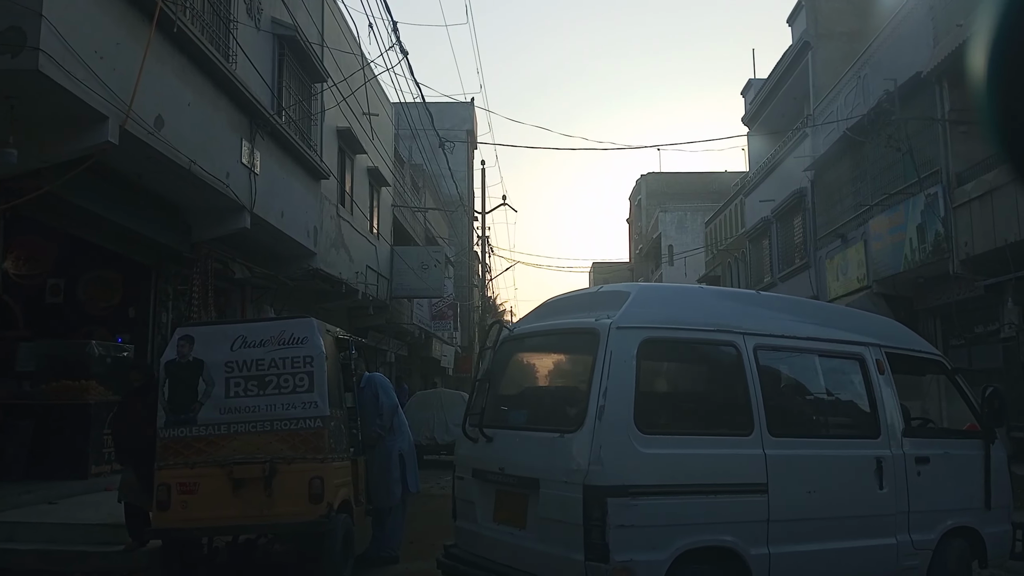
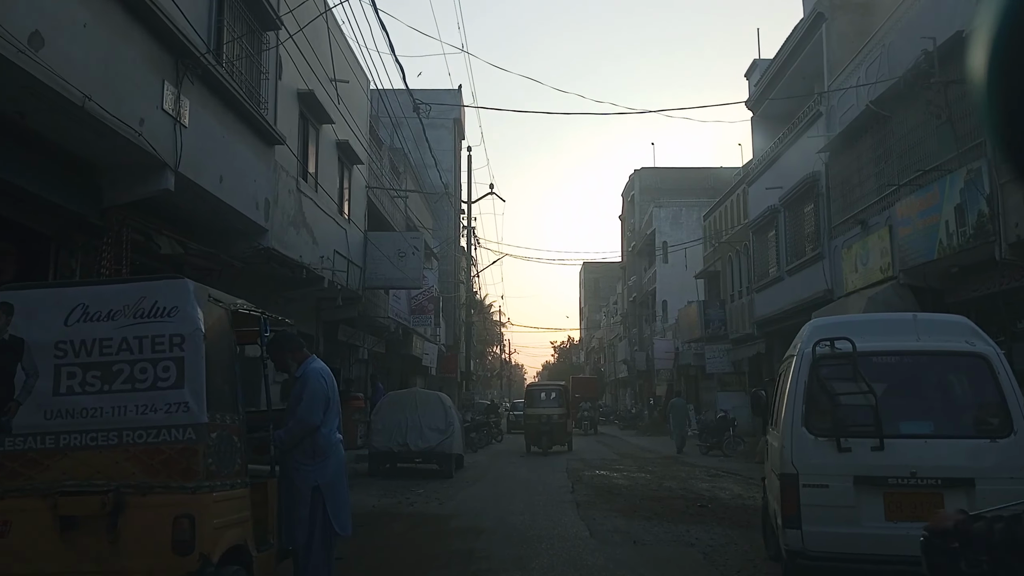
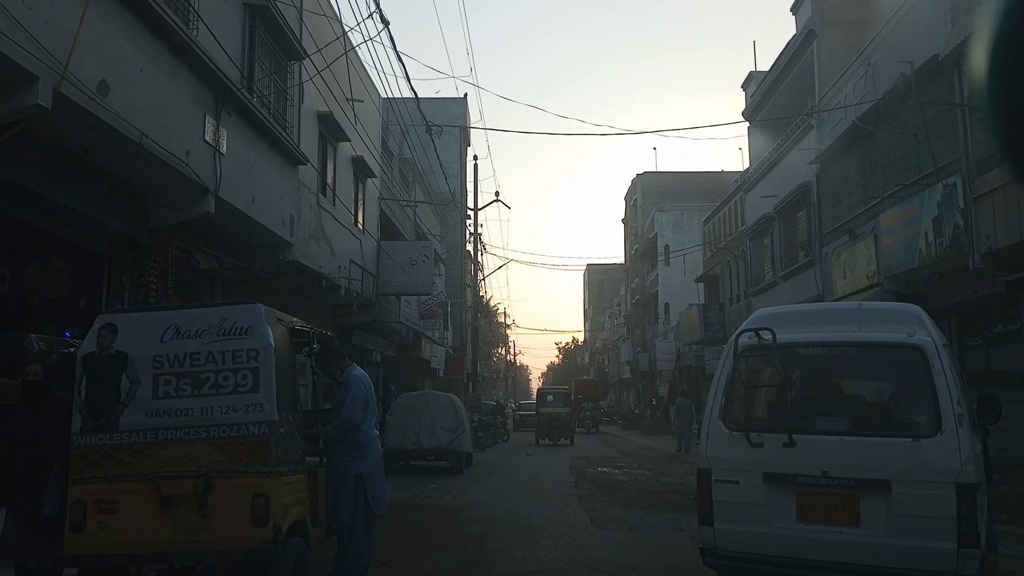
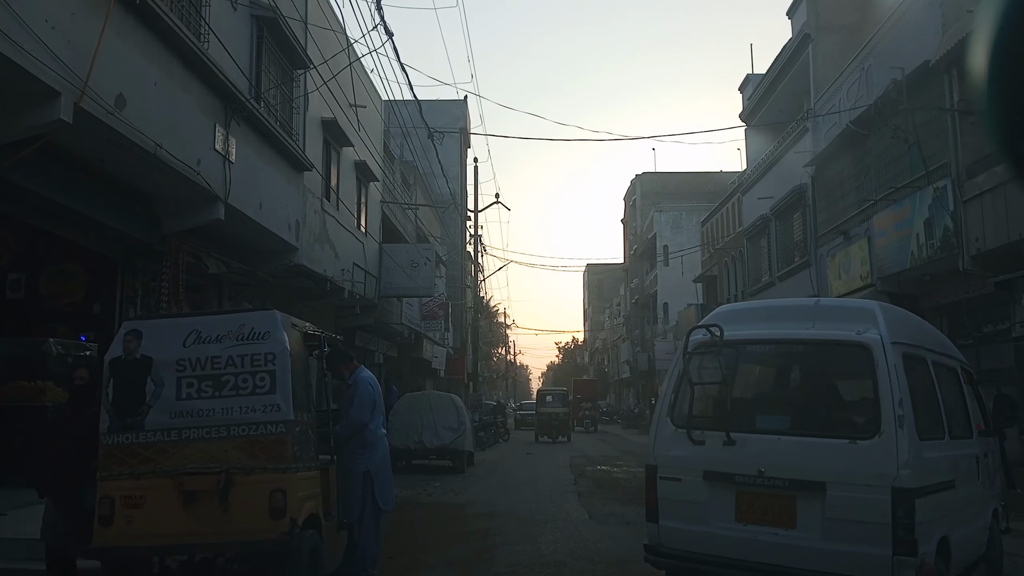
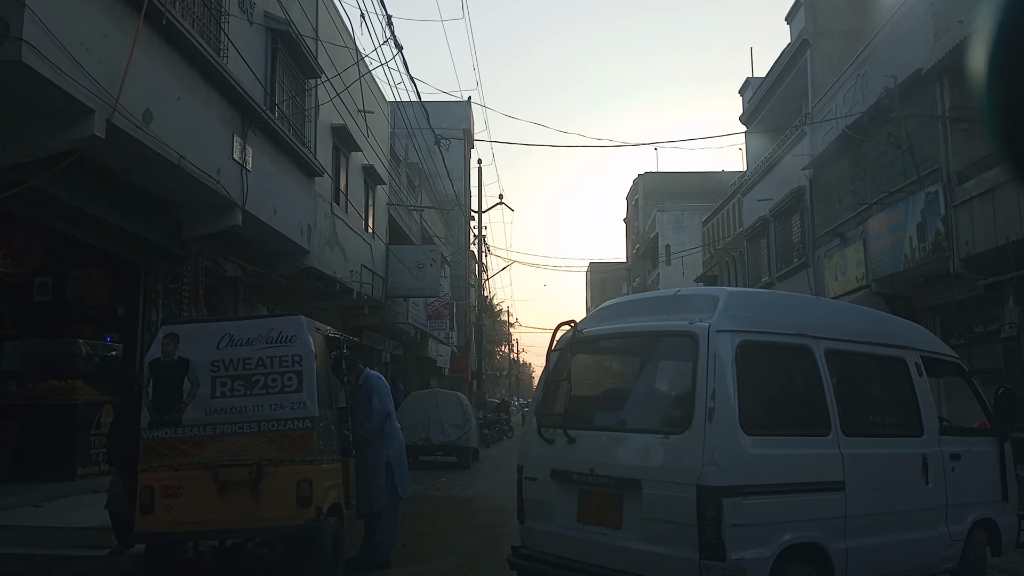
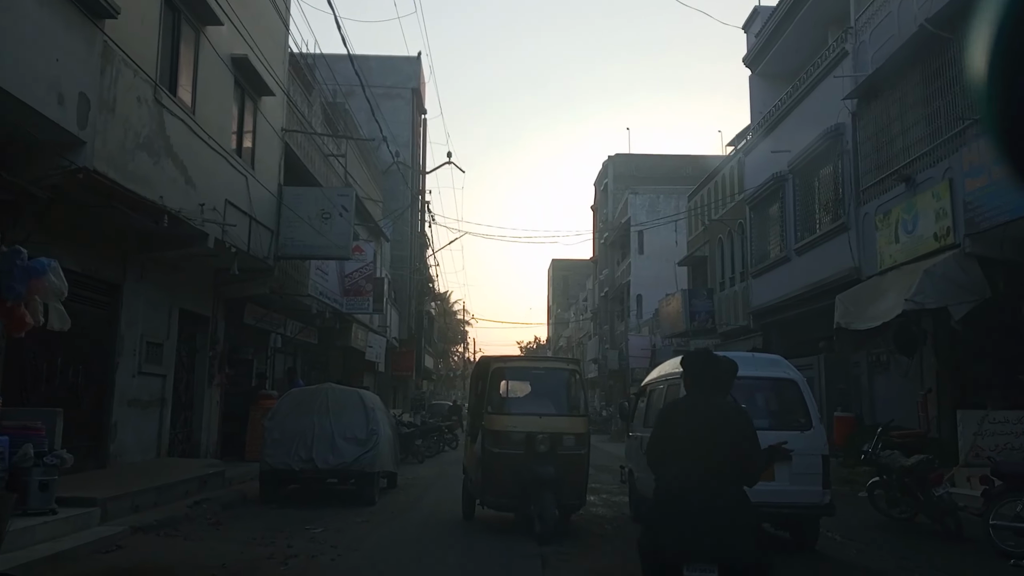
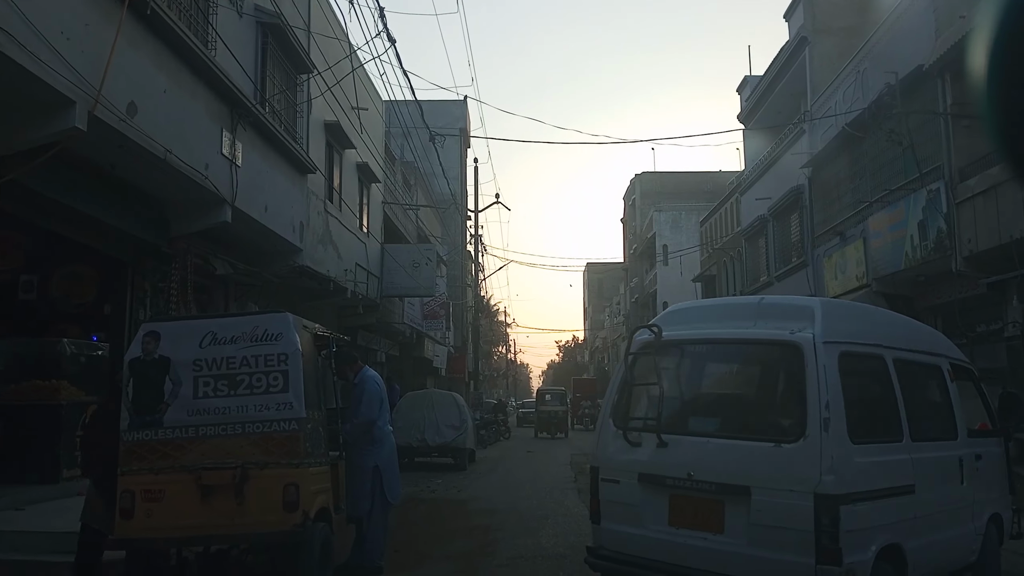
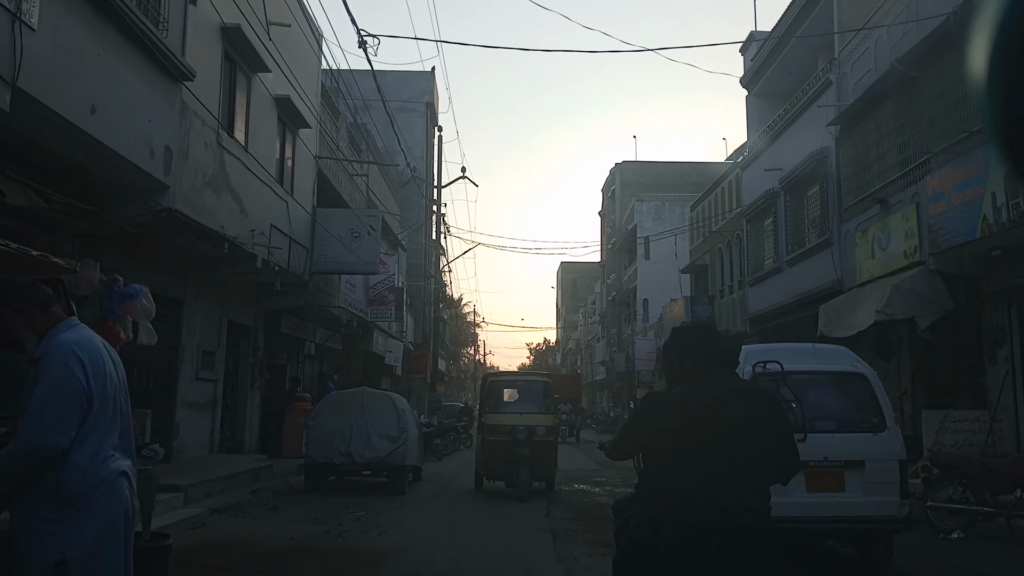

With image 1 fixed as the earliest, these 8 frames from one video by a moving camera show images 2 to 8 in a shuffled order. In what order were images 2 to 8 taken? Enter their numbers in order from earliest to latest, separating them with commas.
5, 7, 4, 3, 2, 8, 6
